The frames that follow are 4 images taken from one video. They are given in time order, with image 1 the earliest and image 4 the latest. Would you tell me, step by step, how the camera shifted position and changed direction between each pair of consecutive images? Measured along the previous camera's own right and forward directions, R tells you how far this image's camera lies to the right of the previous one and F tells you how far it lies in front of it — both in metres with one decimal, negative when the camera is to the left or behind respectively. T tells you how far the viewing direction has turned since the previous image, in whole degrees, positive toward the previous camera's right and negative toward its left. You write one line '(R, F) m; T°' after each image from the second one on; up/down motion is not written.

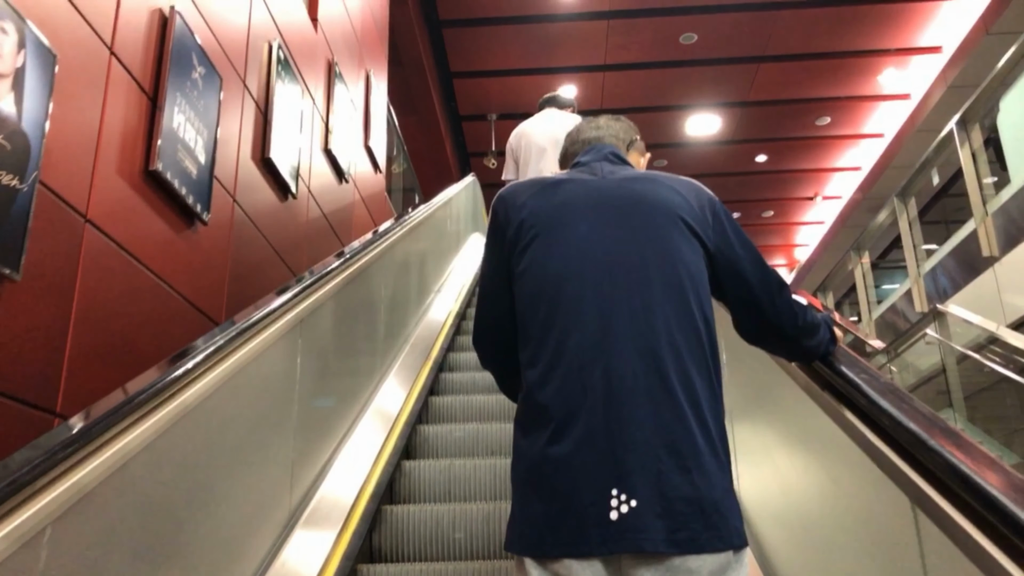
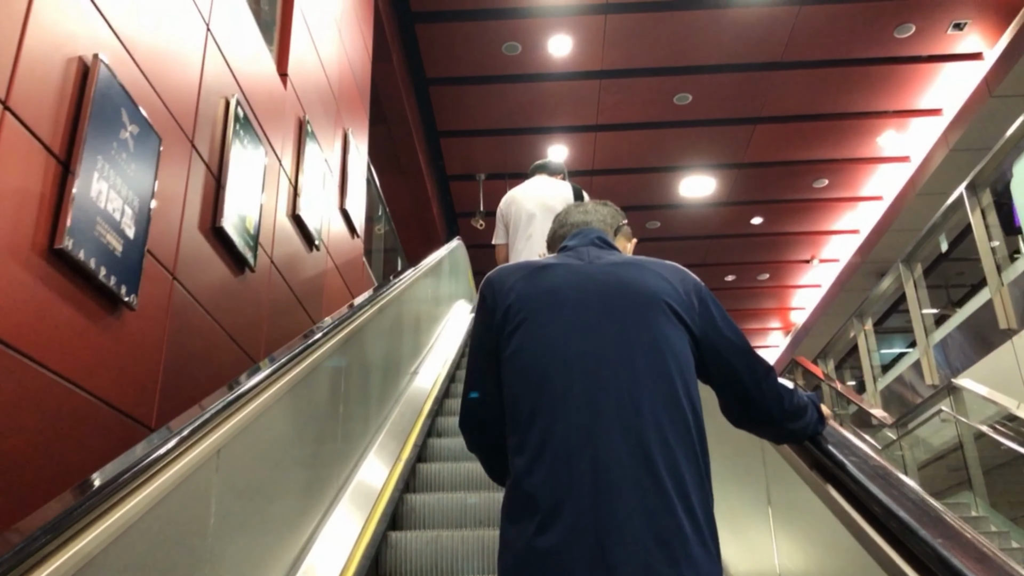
(0.0, +0.4) m; +1°
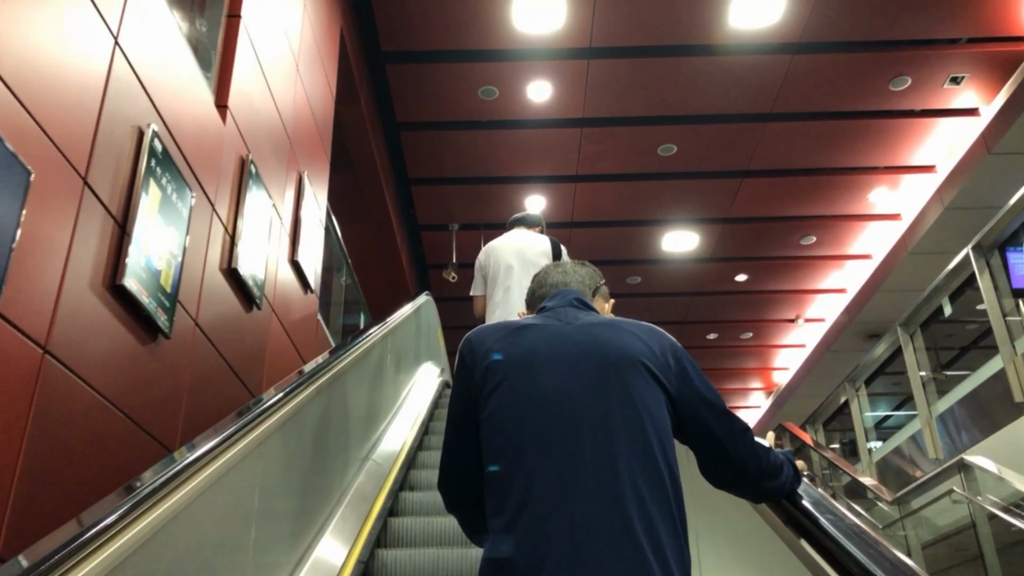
(0.0, +0.5) m; +2°
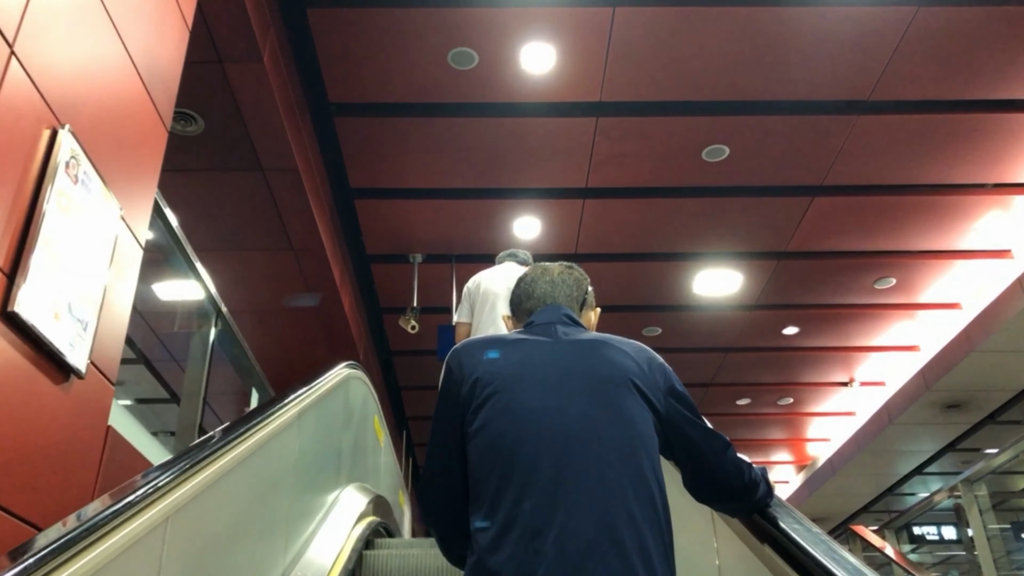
(0.0, +2.1) m; +1°
